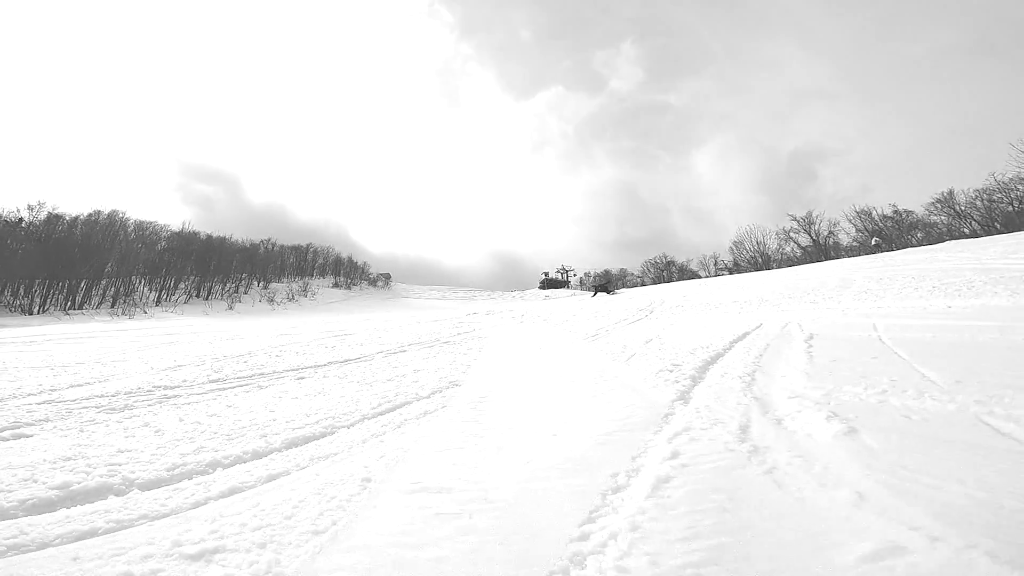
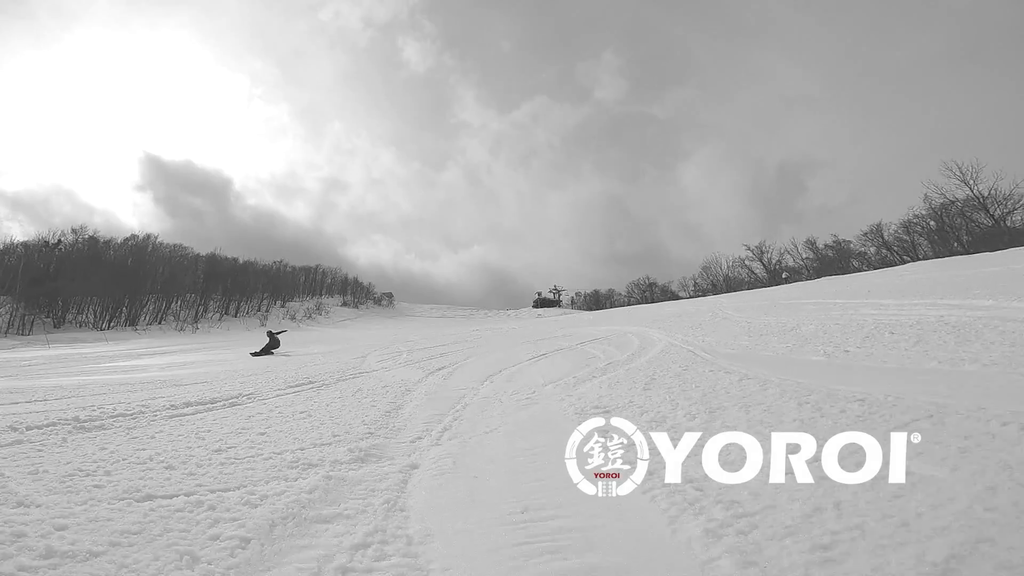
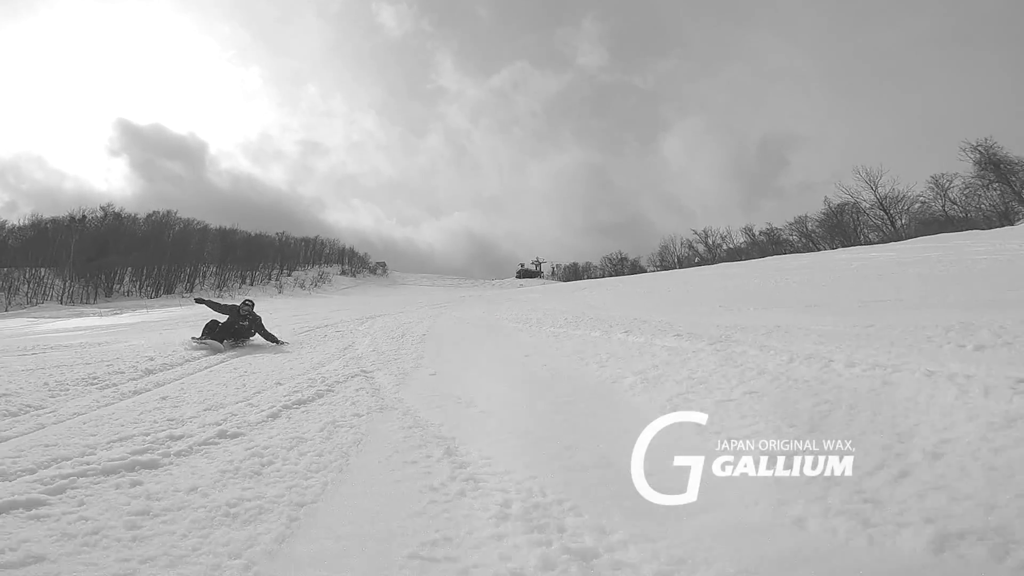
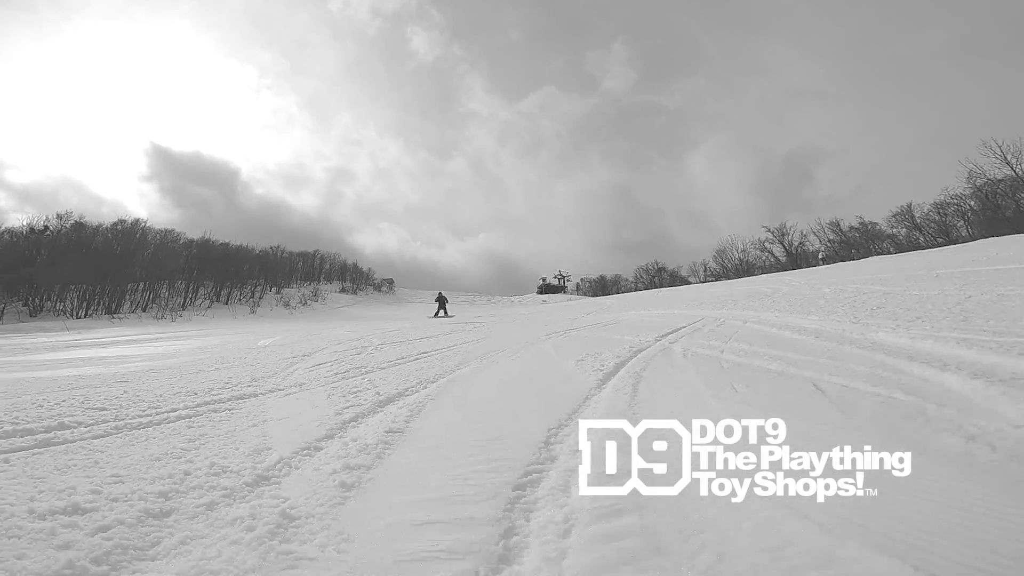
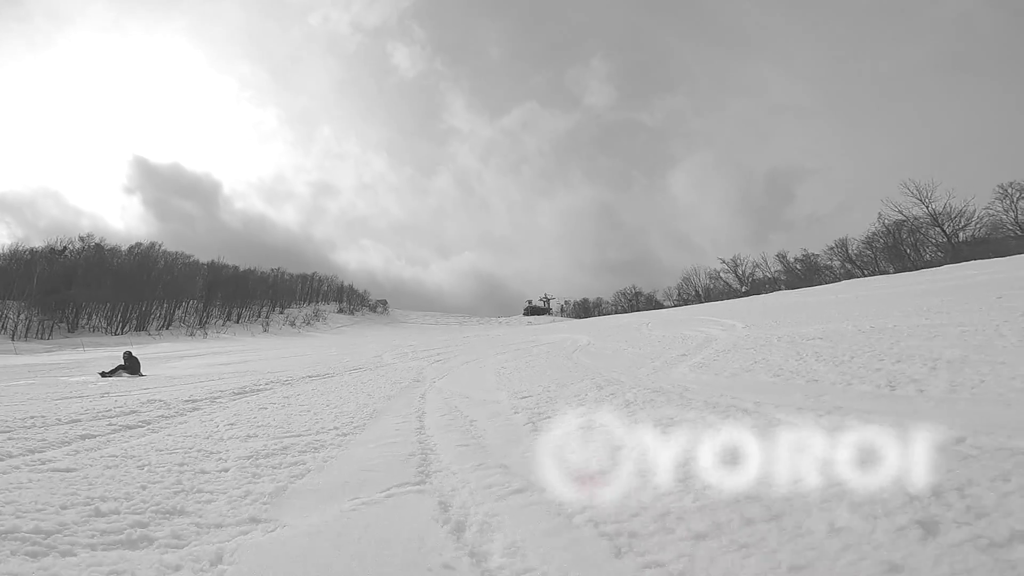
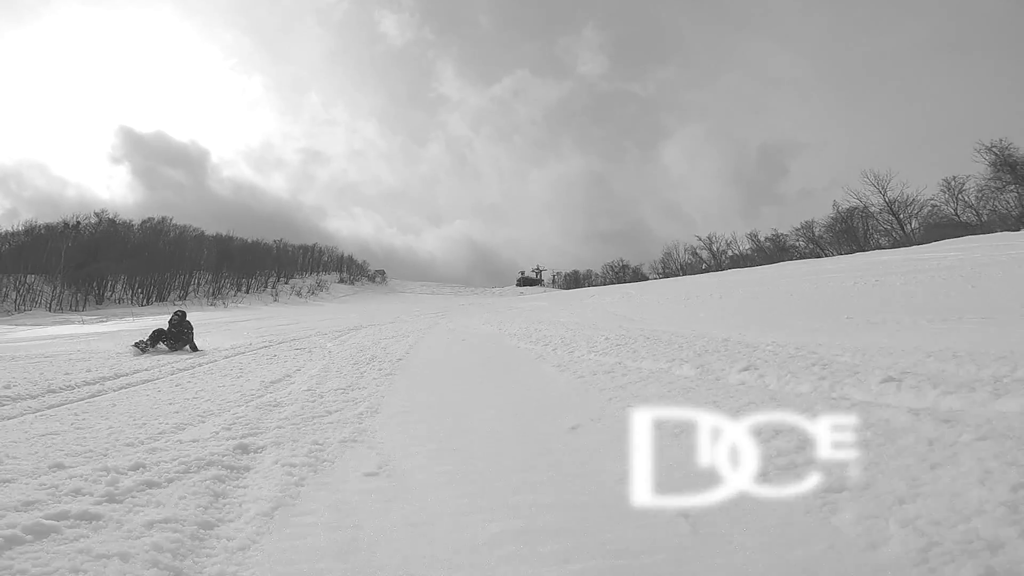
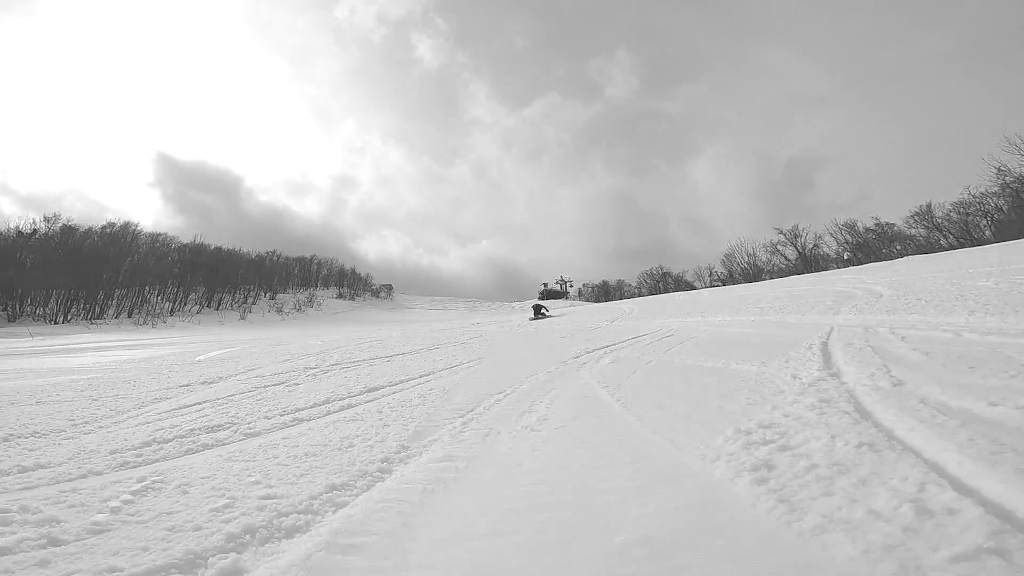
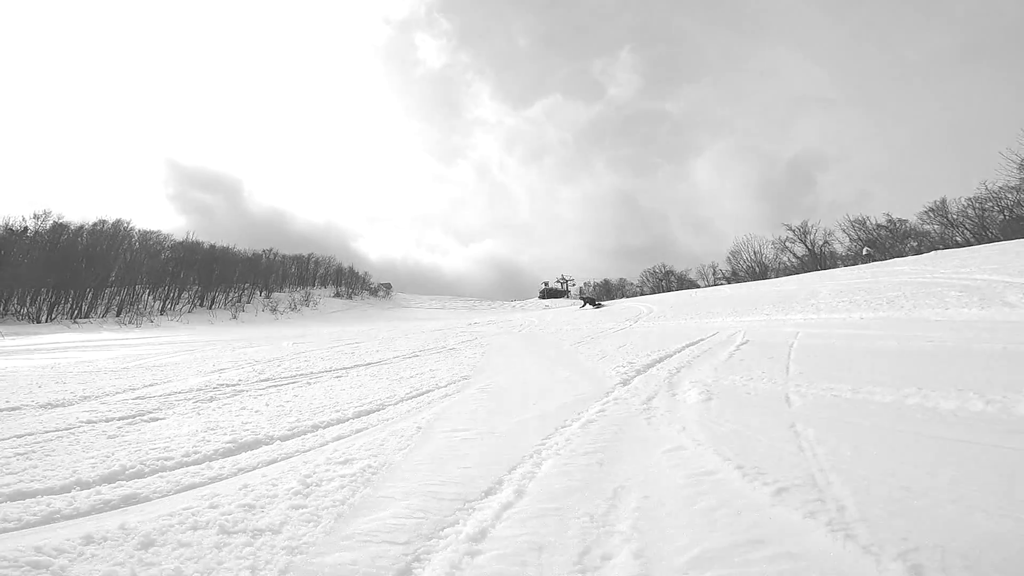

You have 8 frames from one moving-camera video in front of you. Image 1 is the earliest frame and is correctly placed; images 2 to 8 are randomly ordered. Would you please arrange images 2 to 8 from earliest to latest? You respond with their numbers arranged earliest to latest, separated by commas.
8, 7, 4, 2, 5, 6, 3
